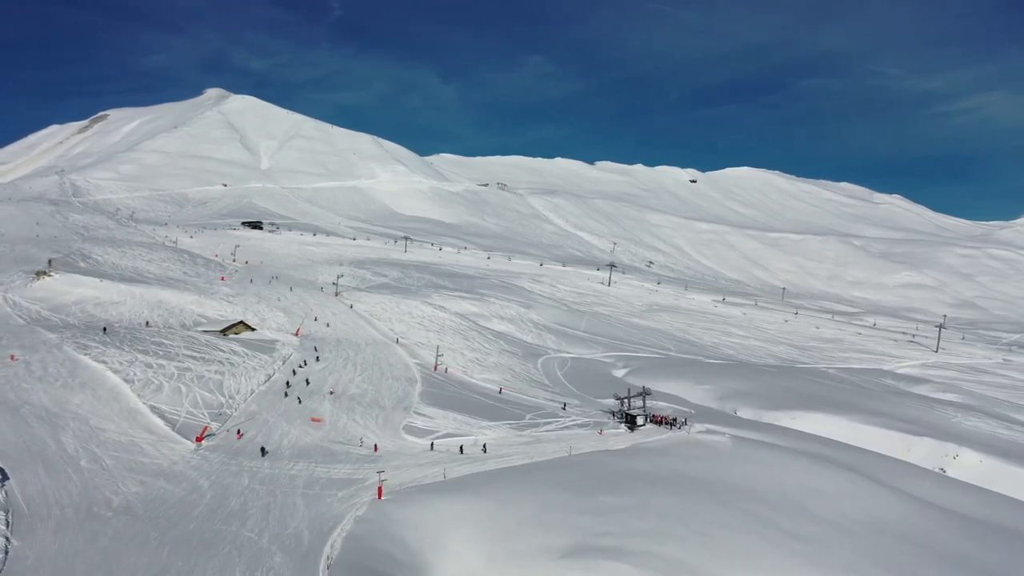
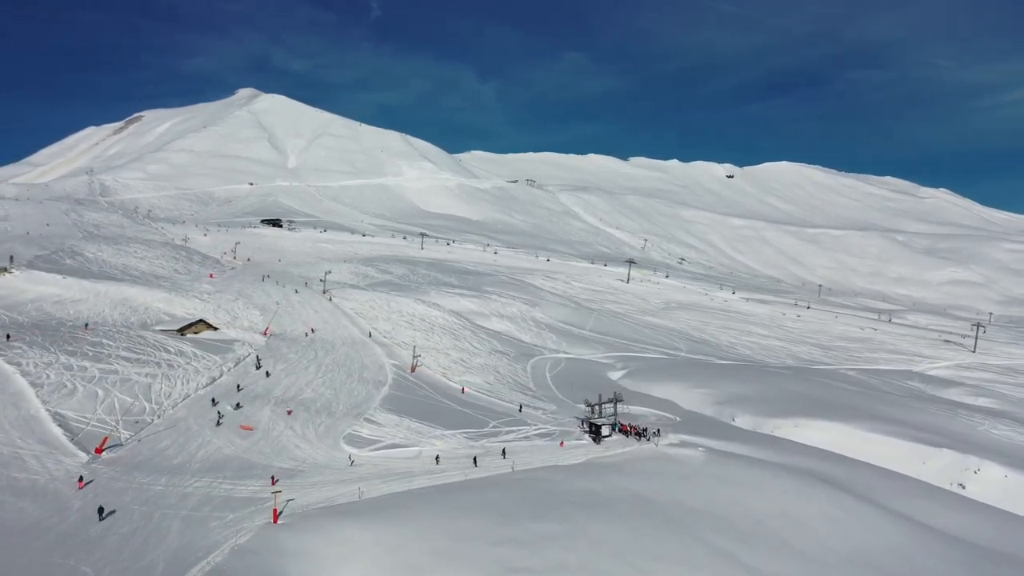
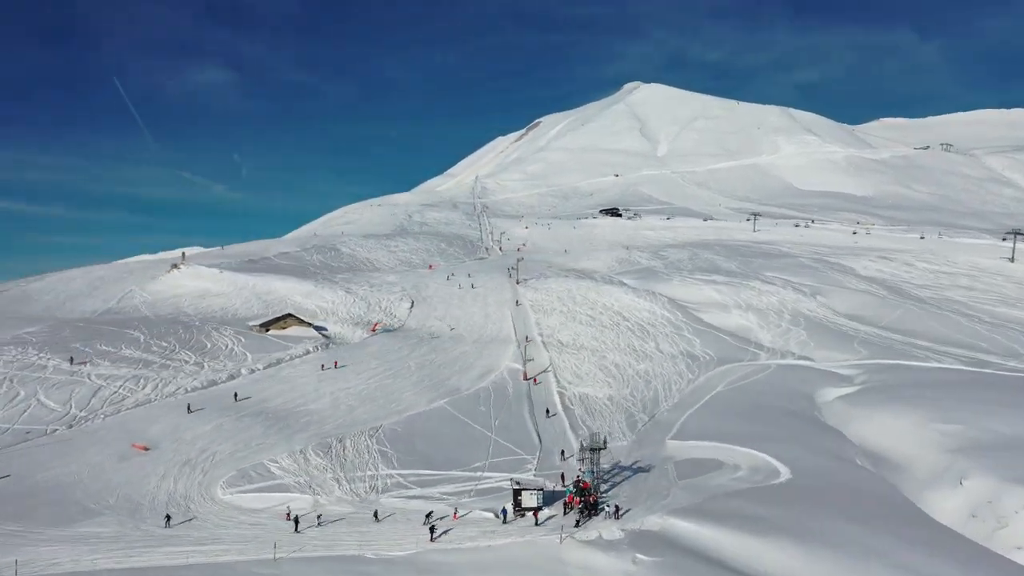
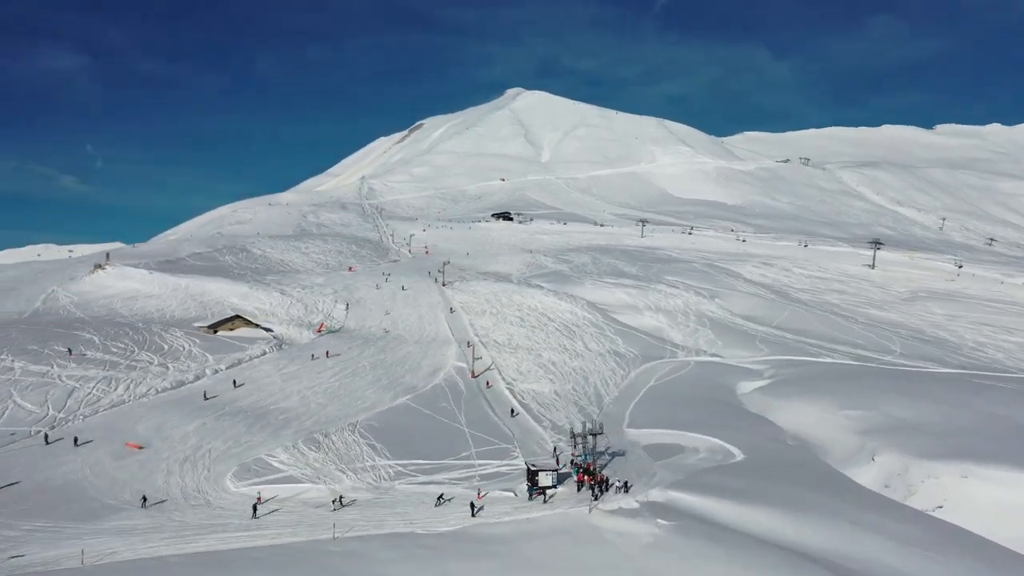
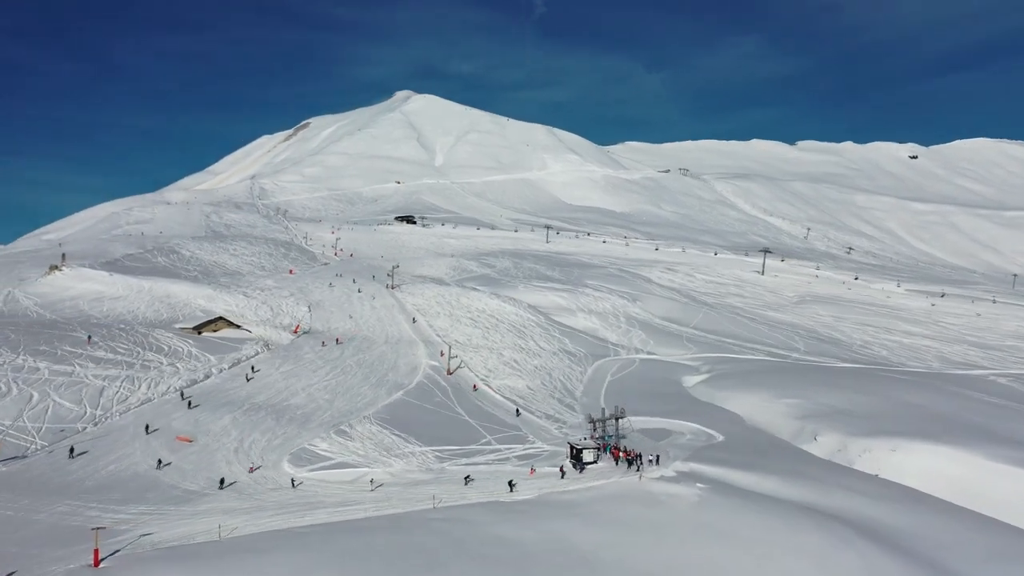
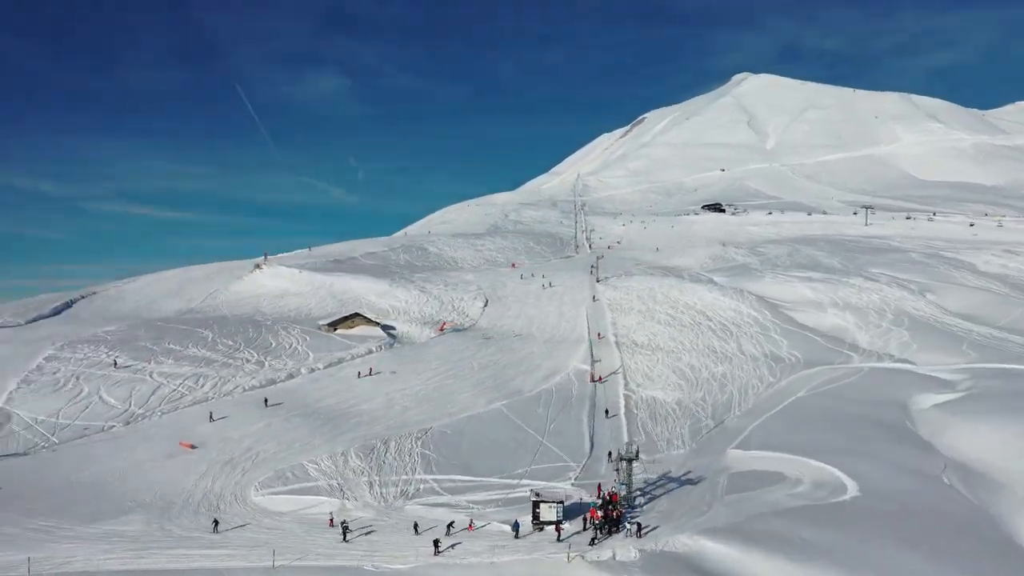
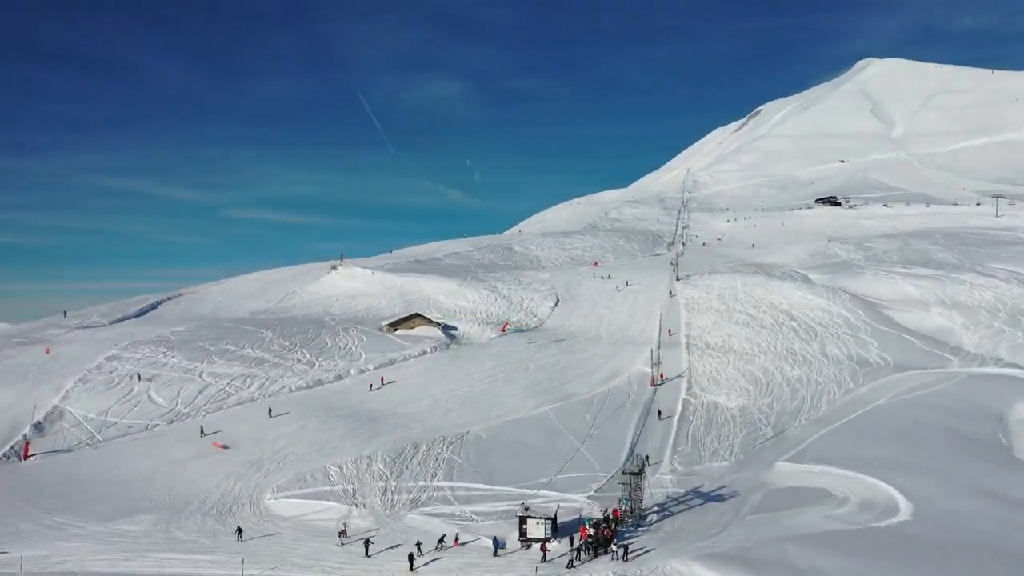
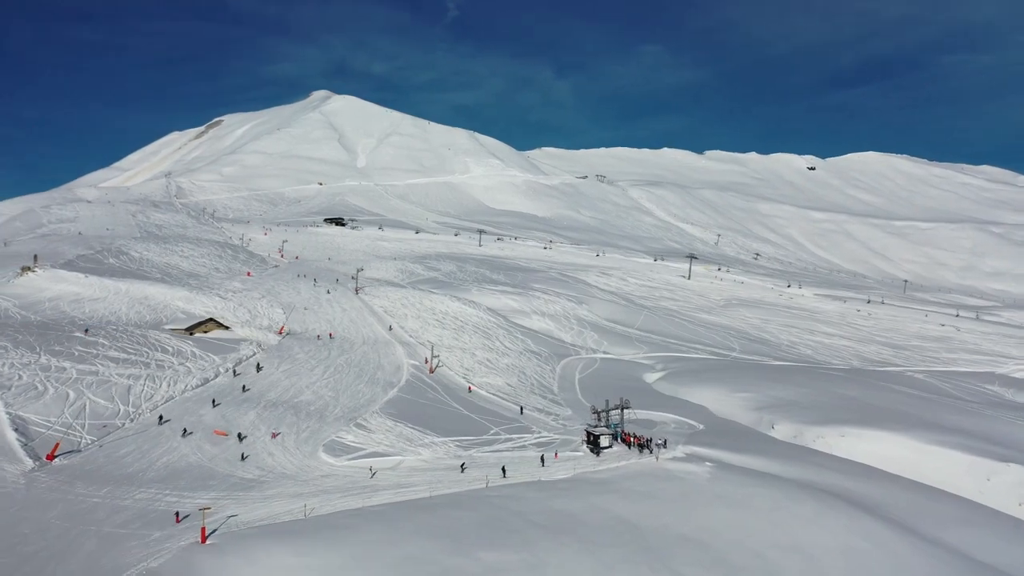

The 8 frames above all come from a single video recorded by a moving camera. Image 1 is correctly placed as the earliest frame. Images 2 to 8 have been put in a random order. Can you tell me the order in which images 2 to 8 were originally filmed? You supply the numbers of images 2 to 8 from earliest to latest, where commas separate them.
2, 8, 5, 4, 3, 6, 7
